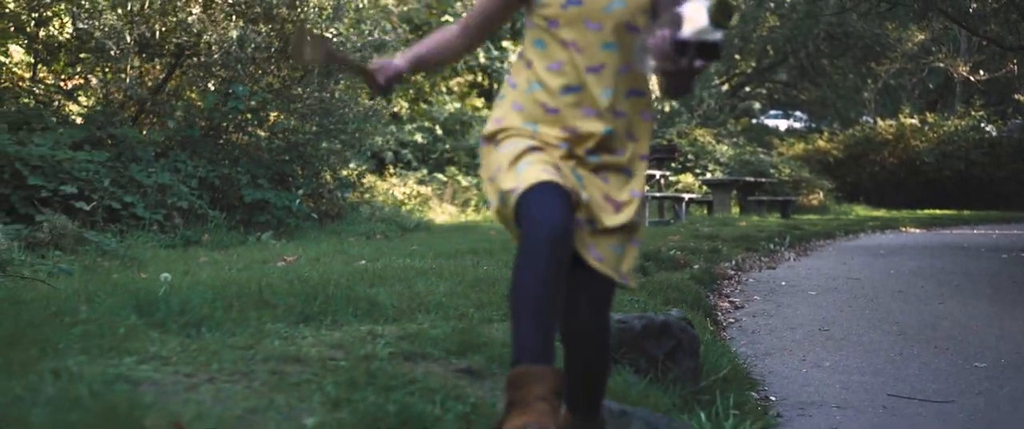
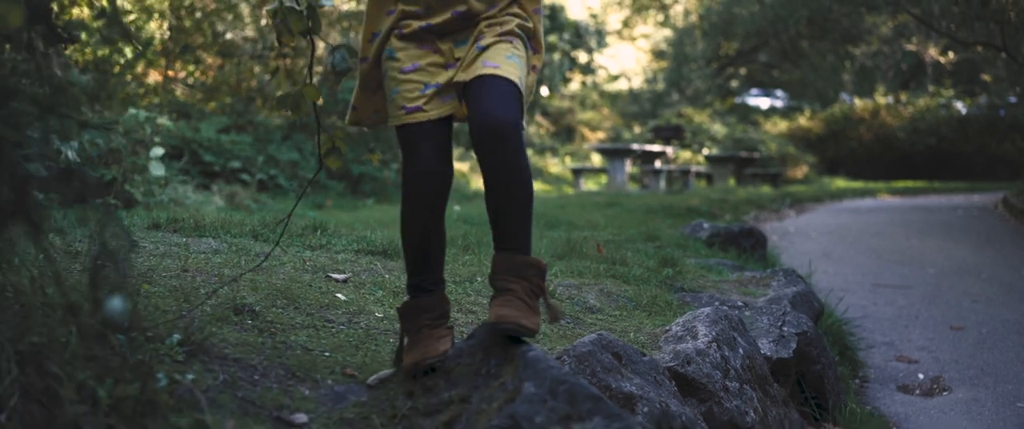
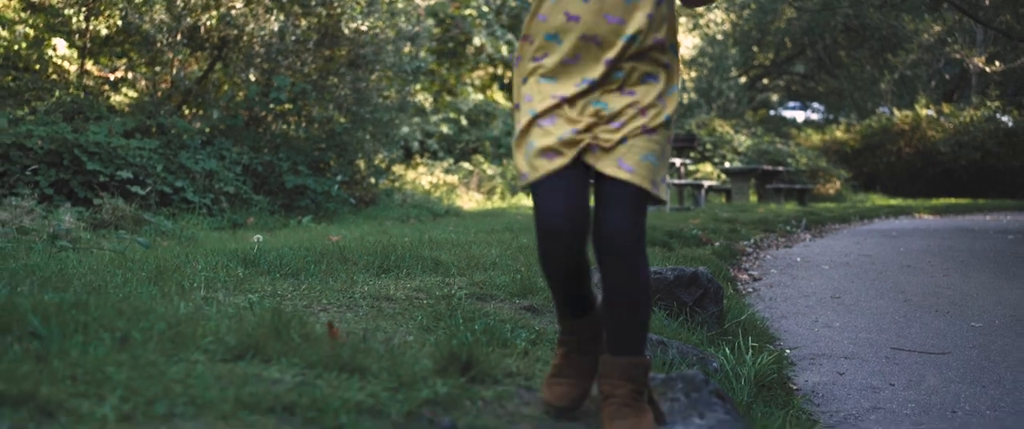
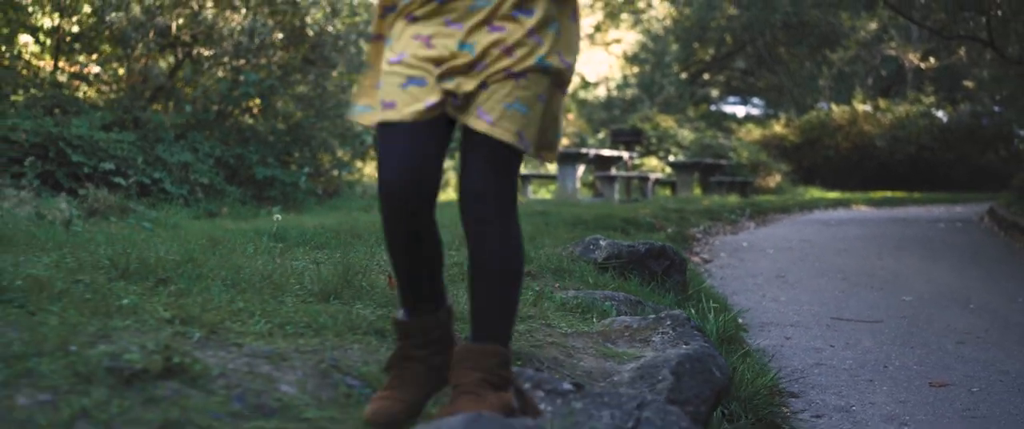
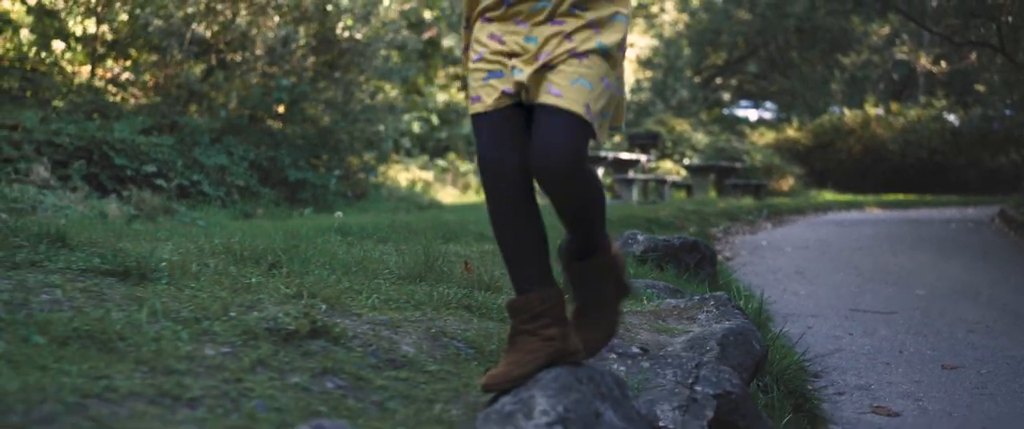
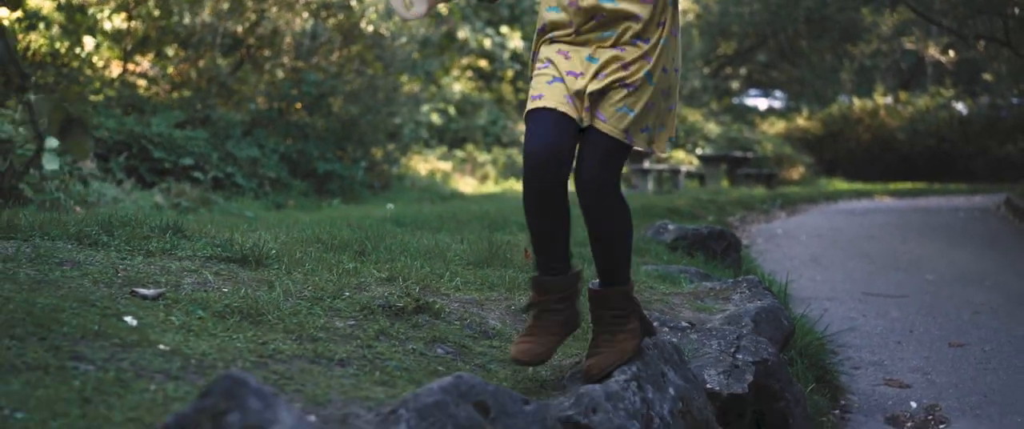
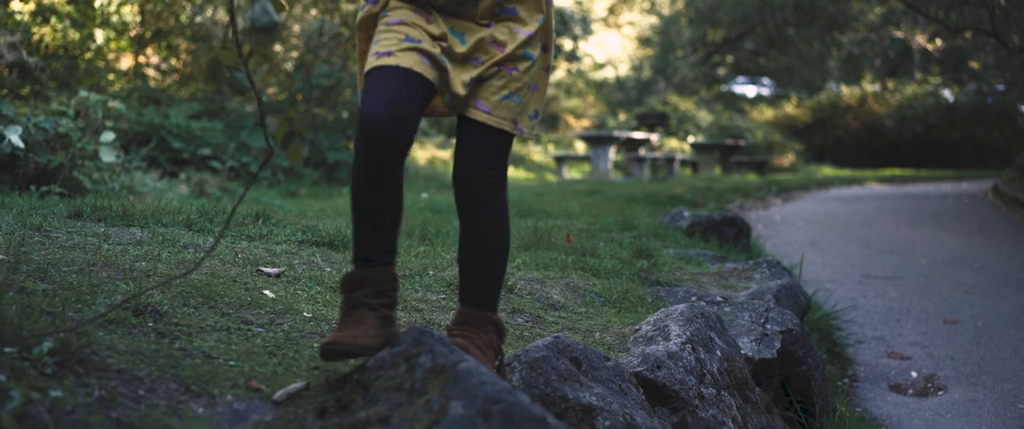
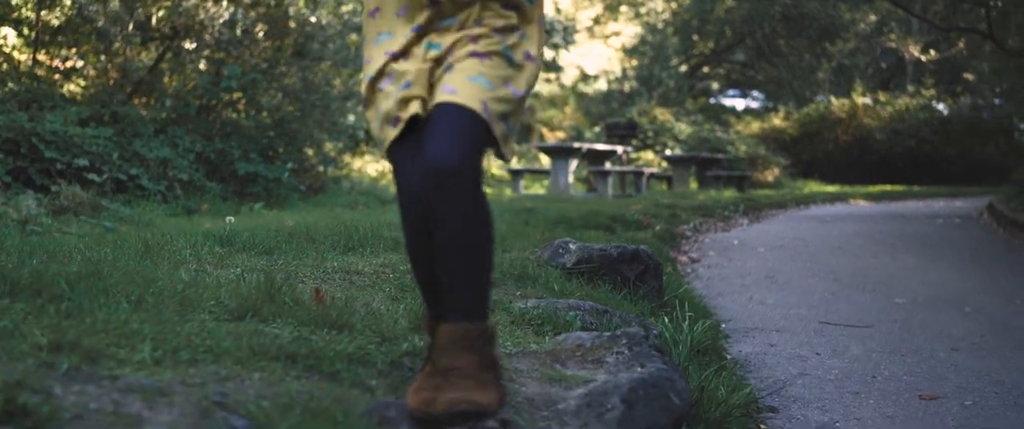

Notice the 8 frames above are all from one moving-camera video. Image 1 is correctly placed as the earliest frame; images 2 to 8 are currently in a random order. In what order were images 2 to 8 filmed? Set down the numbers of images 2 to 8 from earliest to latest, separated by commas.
3, 8, 4, 5, 6, 7, 2
